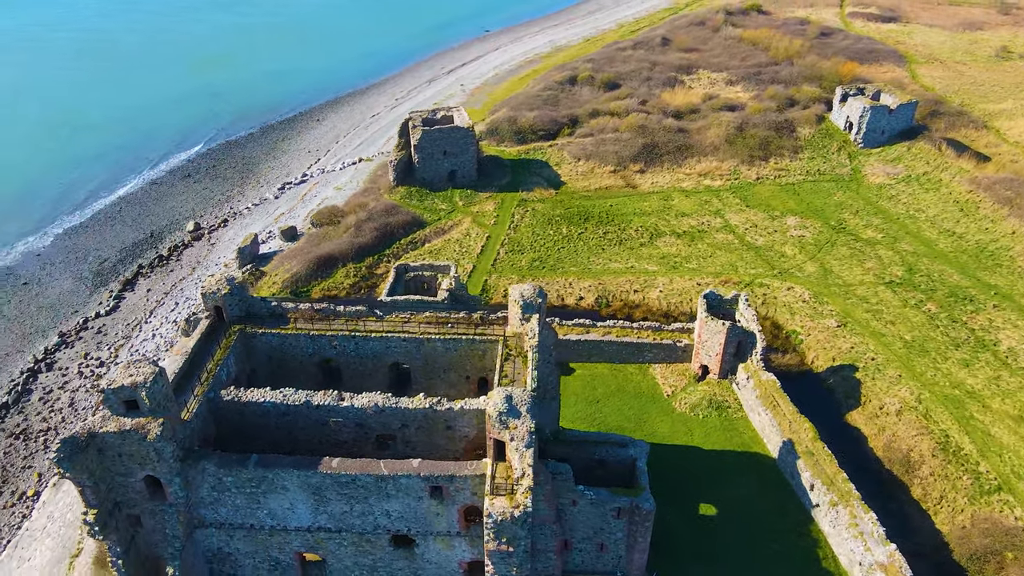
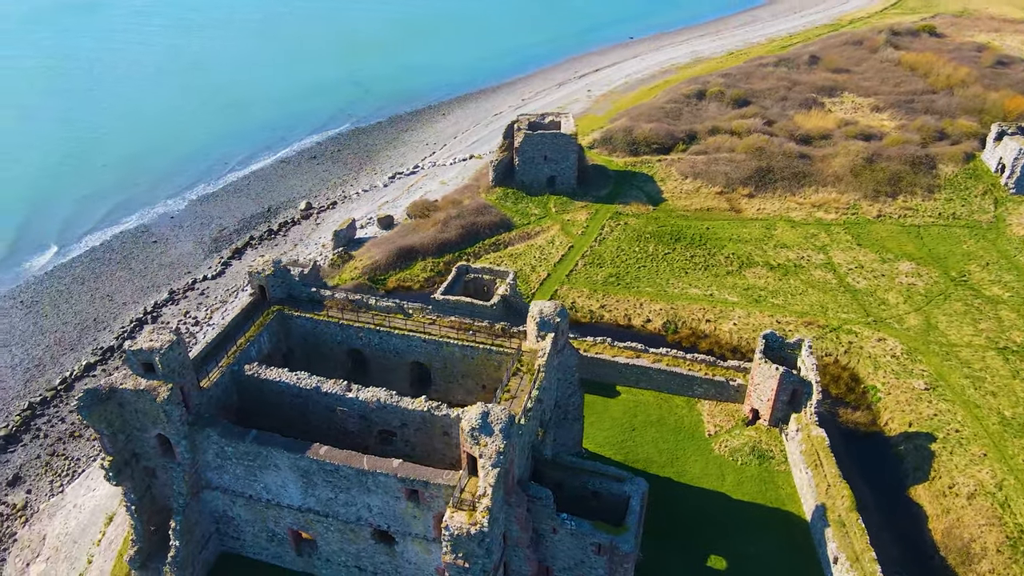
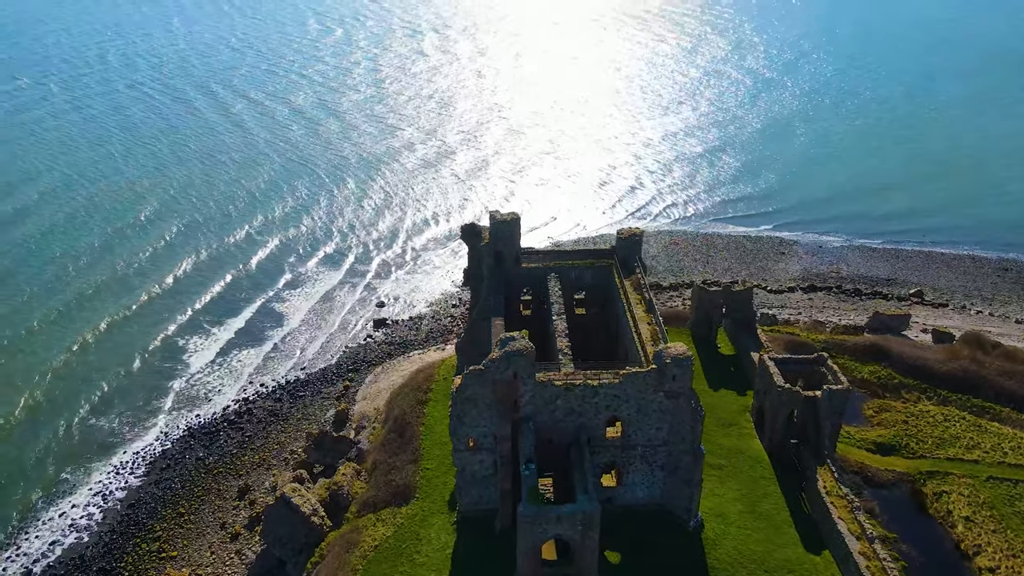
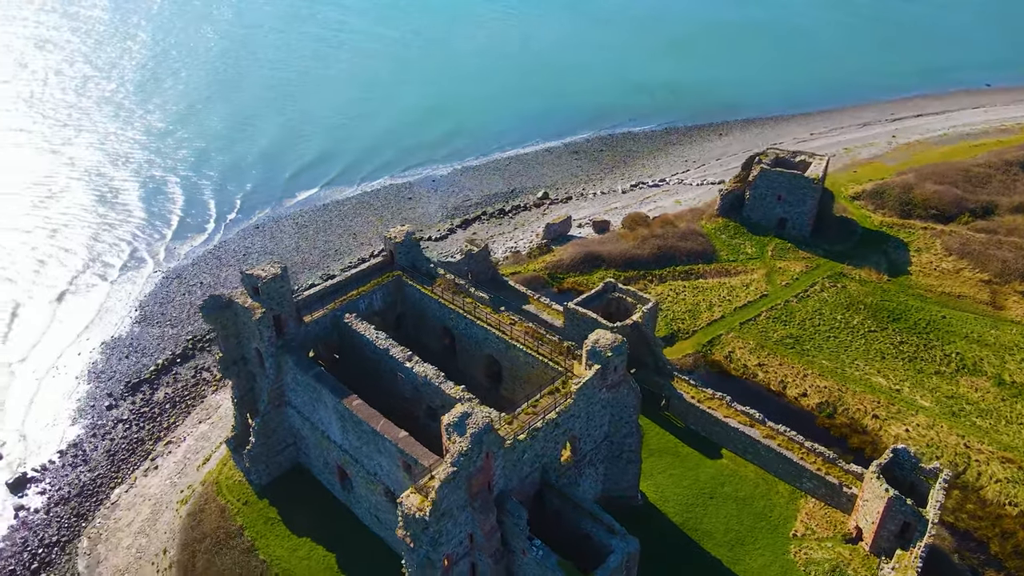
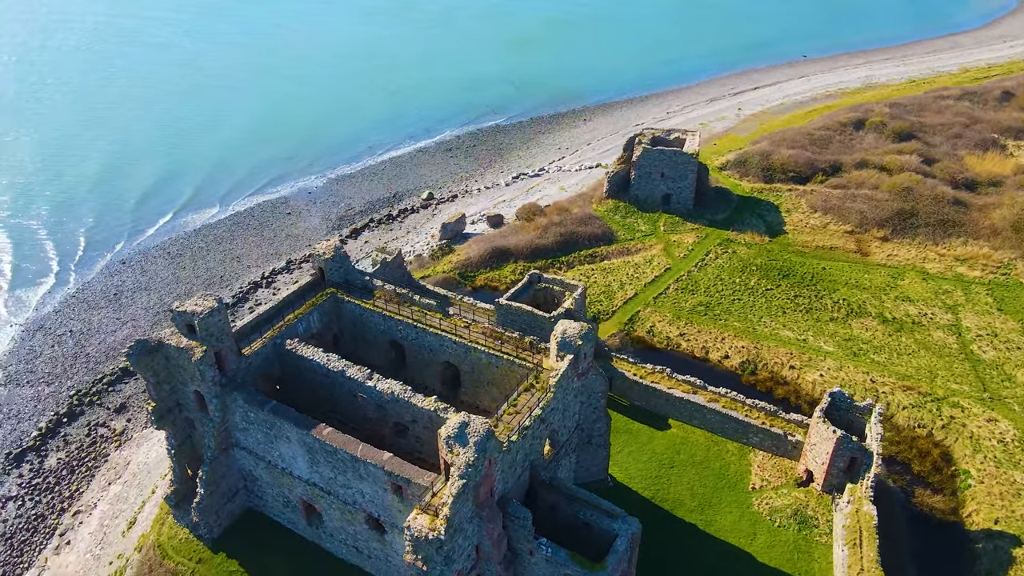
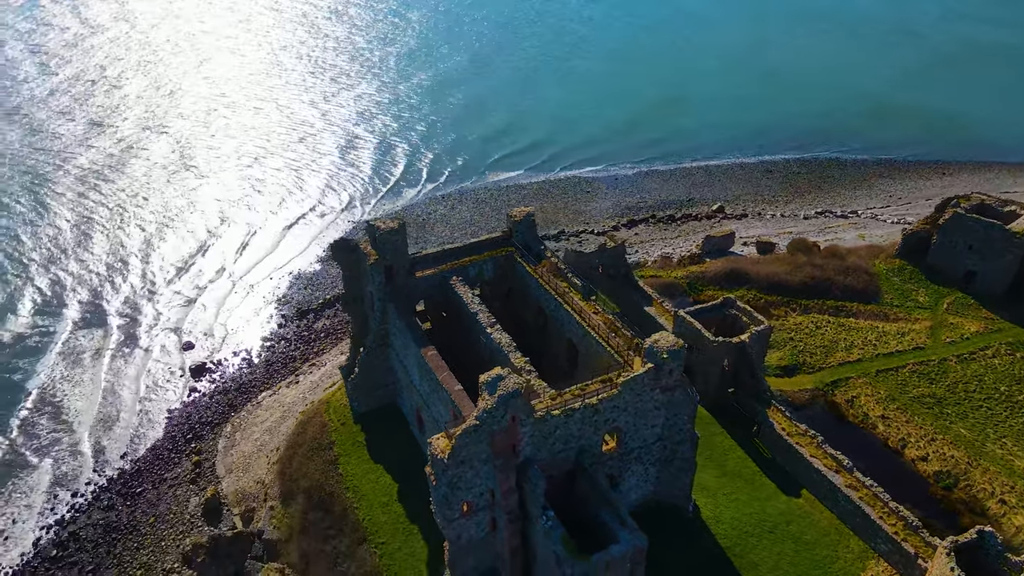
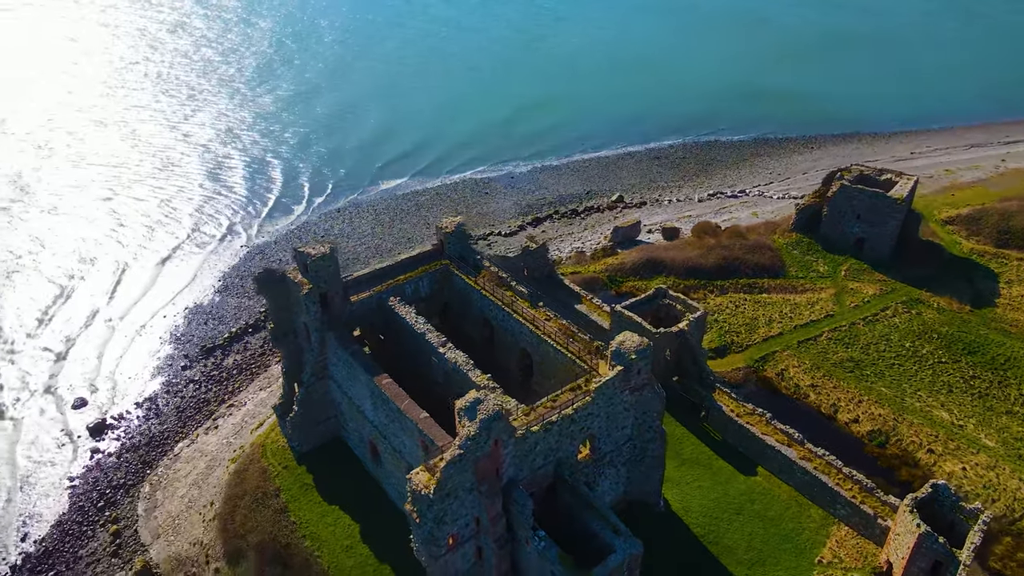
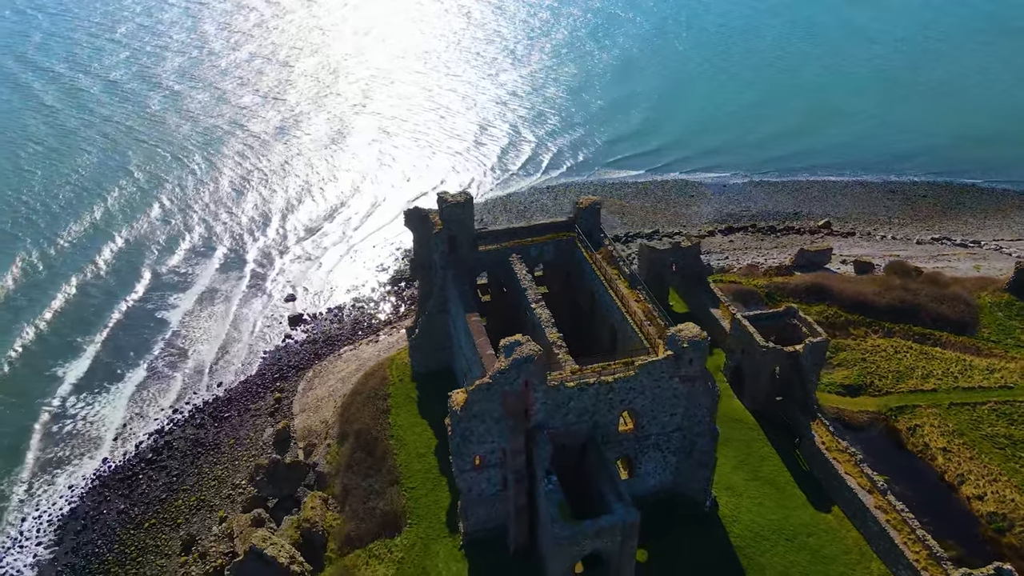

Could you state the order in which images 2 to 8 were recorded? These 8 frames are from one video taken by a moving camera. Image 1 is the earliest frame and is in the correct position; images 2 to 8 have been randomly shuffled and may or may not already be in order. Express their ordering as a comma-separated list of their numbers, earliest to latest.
2, 5, 4, 7, 6, 8, 3
